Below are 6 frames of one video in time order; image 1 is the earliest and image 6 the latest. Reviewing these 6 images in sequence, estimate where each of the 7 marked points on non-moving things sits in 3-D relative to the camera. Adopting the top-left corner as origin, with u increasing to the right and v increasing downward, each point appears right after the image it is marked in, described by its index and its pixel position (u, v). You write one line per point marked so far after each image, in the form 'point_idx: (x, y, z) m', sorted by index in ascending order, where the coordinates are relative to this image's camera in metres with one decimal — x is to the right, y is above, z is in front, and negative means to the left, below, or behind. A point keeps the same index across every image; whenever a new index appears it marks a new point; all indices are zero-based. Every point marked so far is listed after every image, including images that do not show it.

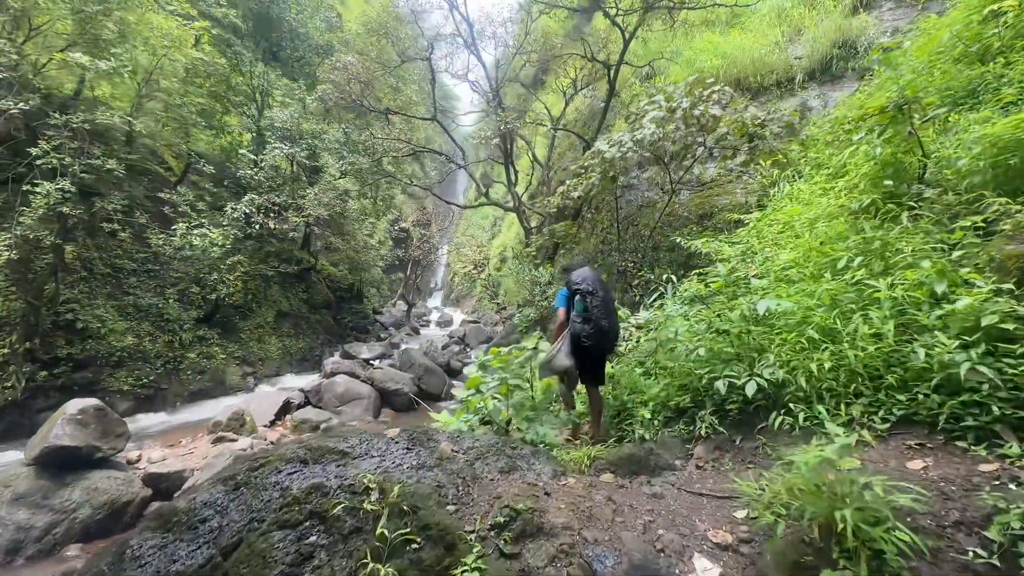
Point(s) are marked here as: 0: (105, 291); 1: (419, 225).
0: (-8.6, -0.1, +9.5) m
1: (-4.0, +2.7, +19.7) m
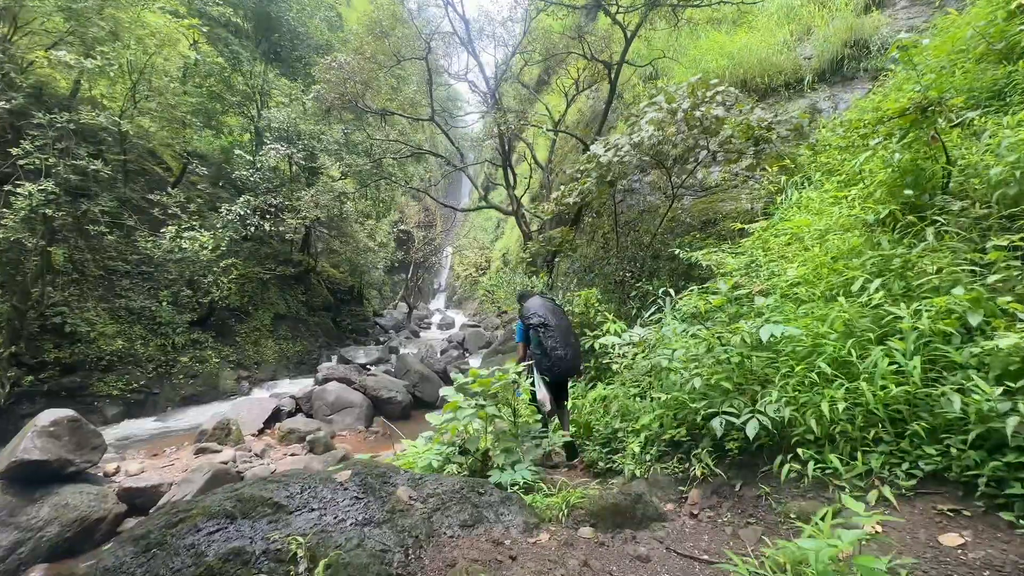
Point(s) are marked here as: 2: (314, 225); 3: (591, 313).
0: (-8.6, -0.1, +9.4) m
1: (-3.9, +2.6, +19.5) m
2: (-6.0, +1.9, +13.5) m
3: (+0.8, -0.2, +4.3) m
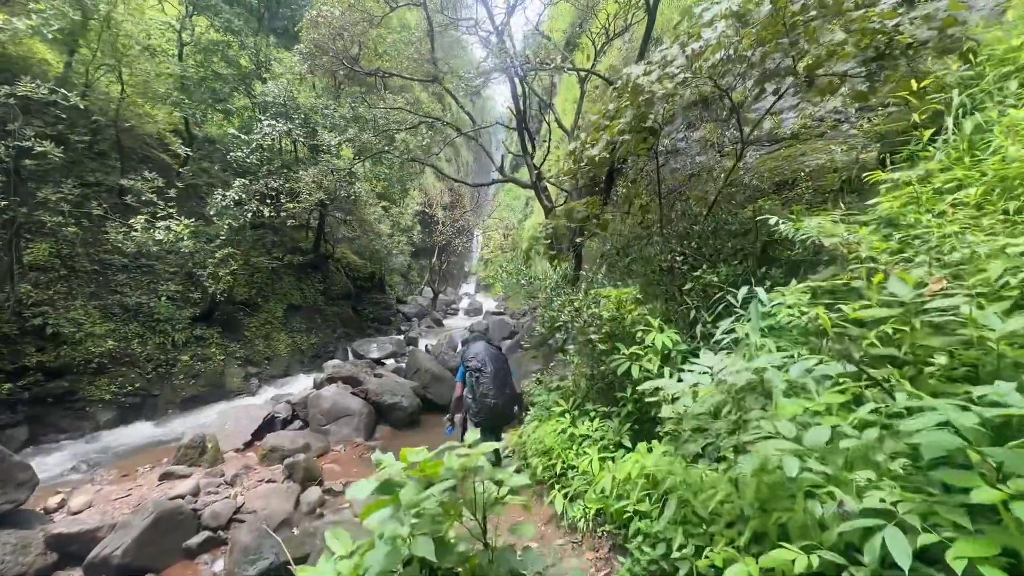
0: (-8.2, 0.0, +8.7) m
1: (-2.8, +3.3, +18.4) m
2: (-5.3, +2.2, +12.6) m
3: (+0.7, -0.2, +2.9) m
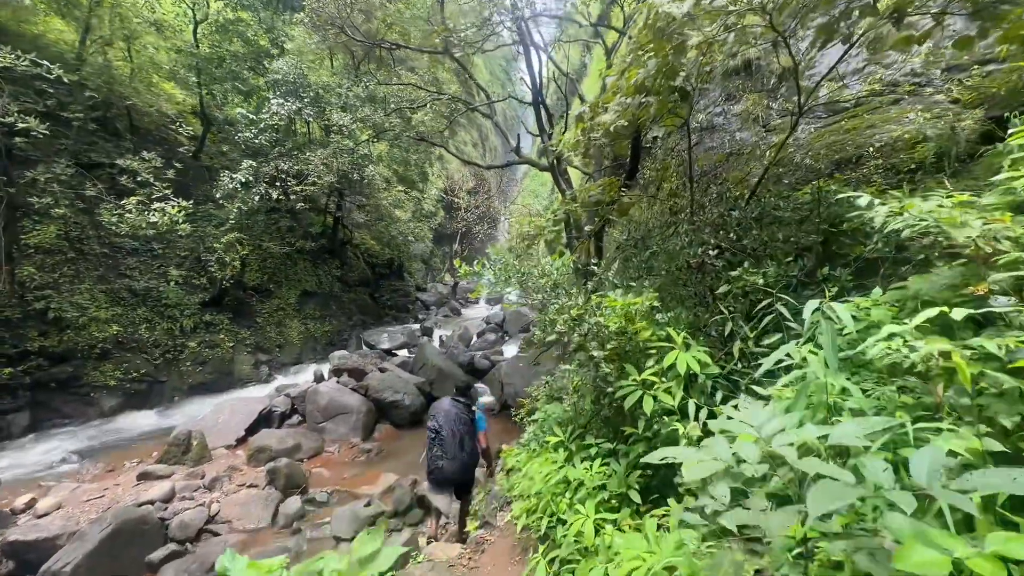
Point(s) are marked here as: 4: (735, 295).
0: (-7.9, +0.3, +8.5) m
1: (-1.9, +3.7, +17.8) m
2: (-4.7, +2.6, +12.2) m
3: (+0.6, -0.2, +2.3) m
4: (+1.2, 0.0, +2.5) m
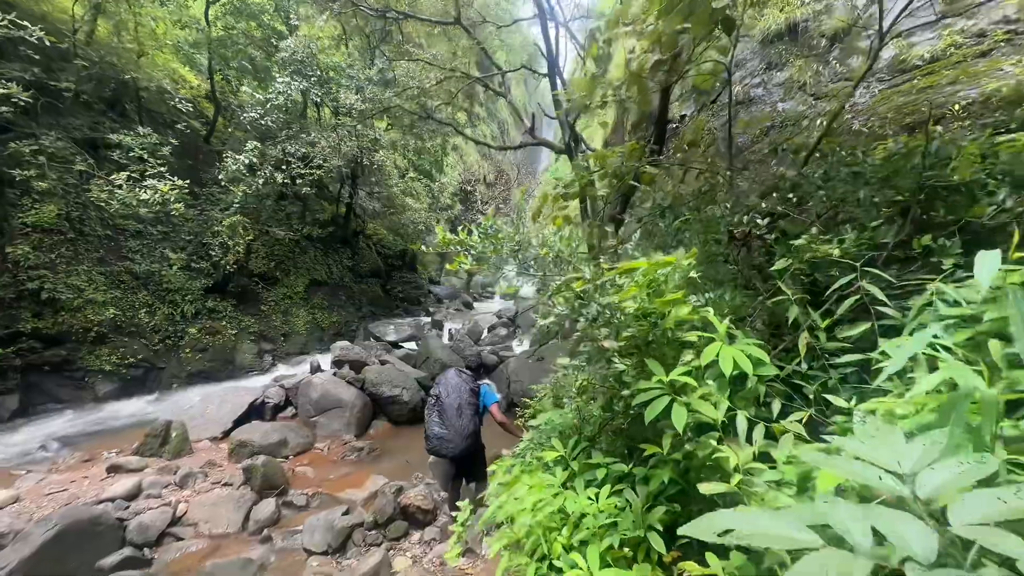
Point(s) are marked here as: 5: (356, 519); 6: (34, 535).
0: (-7.7, +0.6, +8.3) m
1: (-1.2, +4.0, +17.2) m
2: (-4.3, +2.9, +11.8) m
3: (+0.6, -0.1, +1.7) m
4: (+1.2, +0.1, +1.9) m
5: (-1.3, -1.9, +3.7) m
6: (-3.6, -1.9, +3.4) m
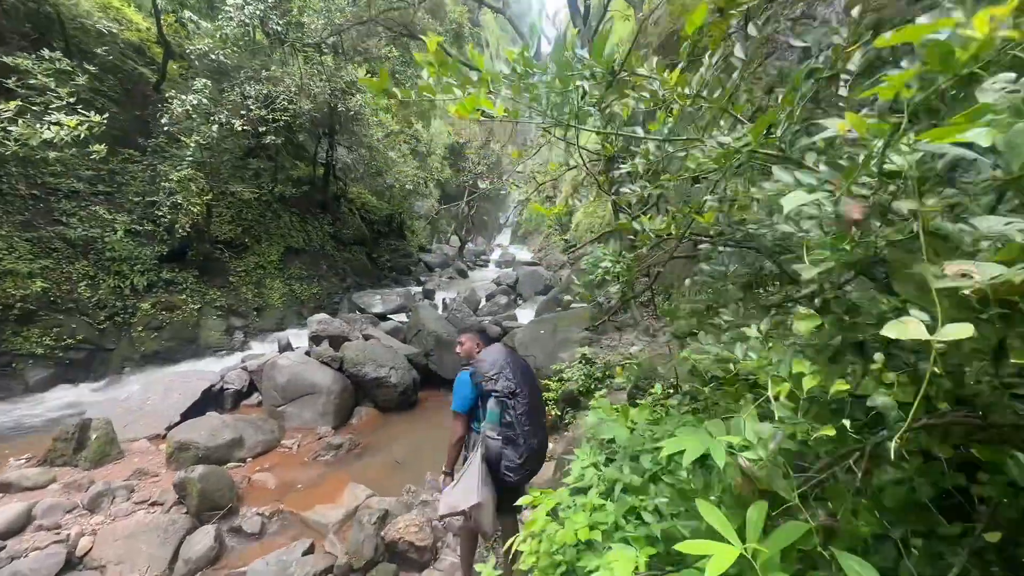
0: (-7.7, +1.1, +6.9) m
1: (-1.4, +5.1, +15.8) m
2: (-4.4, +3.6, +10.3) m
3: (+0.8, +0.1, +0.5) m
4: (+1.4, +0.3, +0.7) m
5: (-1.1, -1.6, +2.6) m
6: (-3.4, -1.6, +2.3) m
